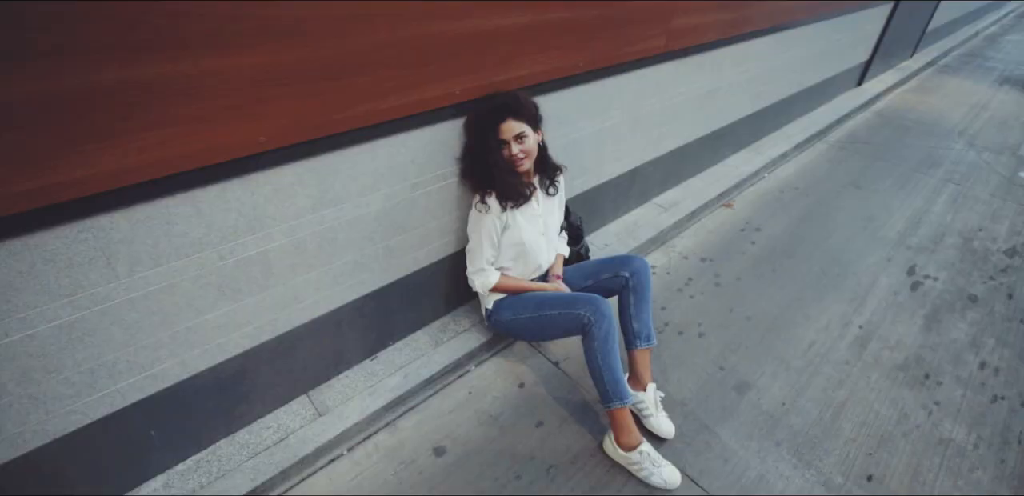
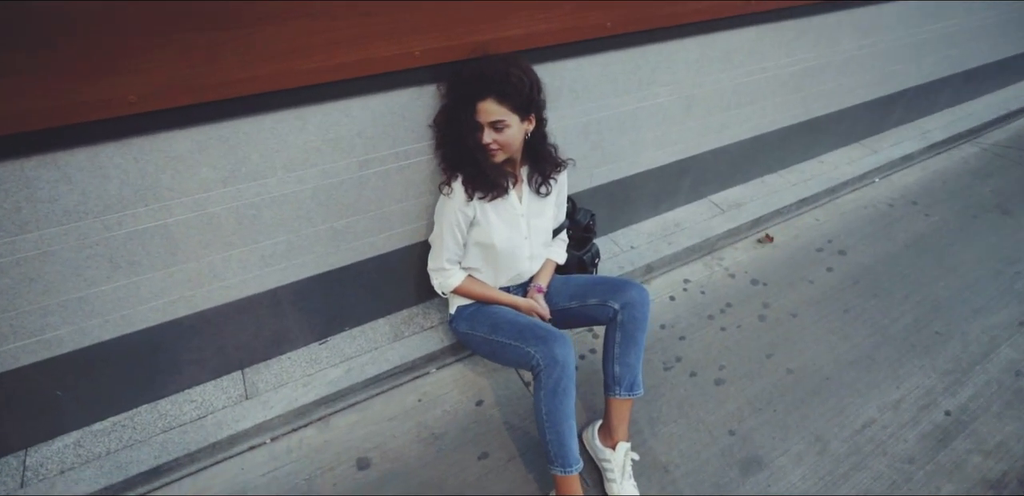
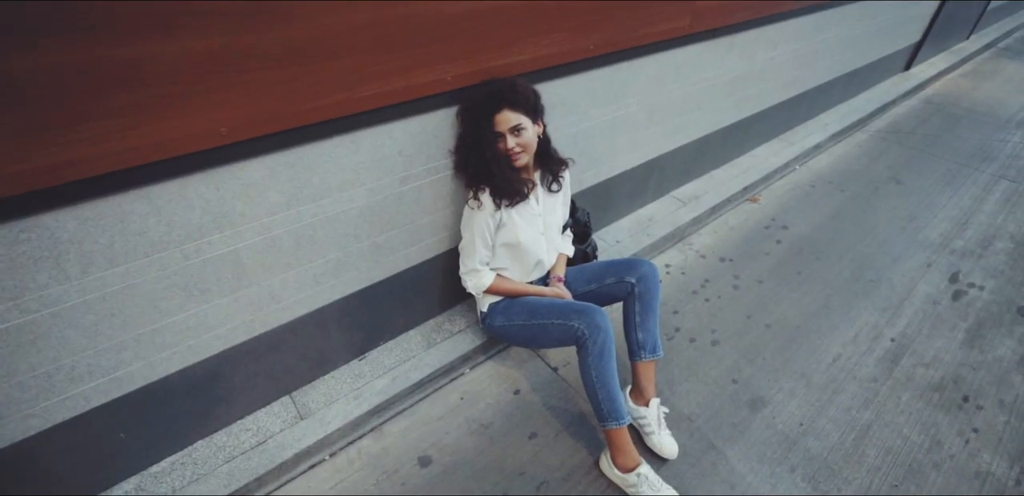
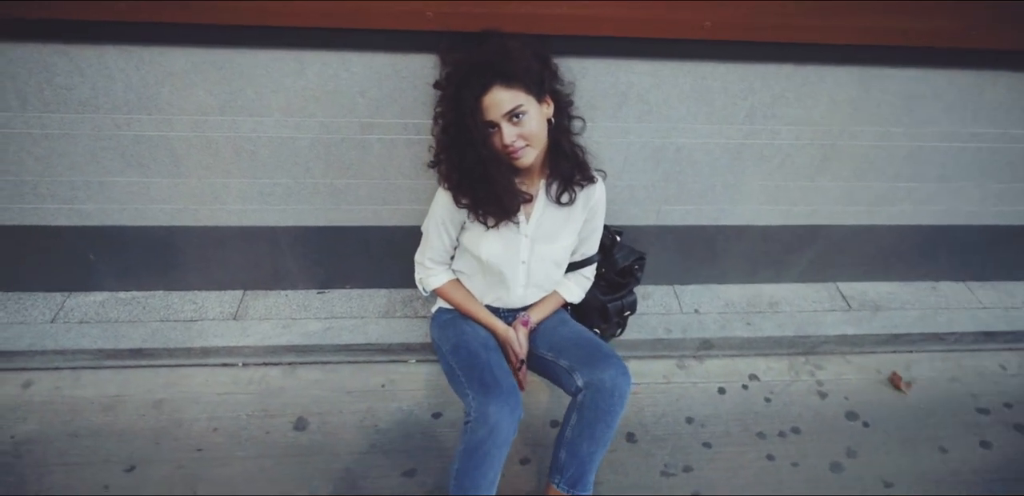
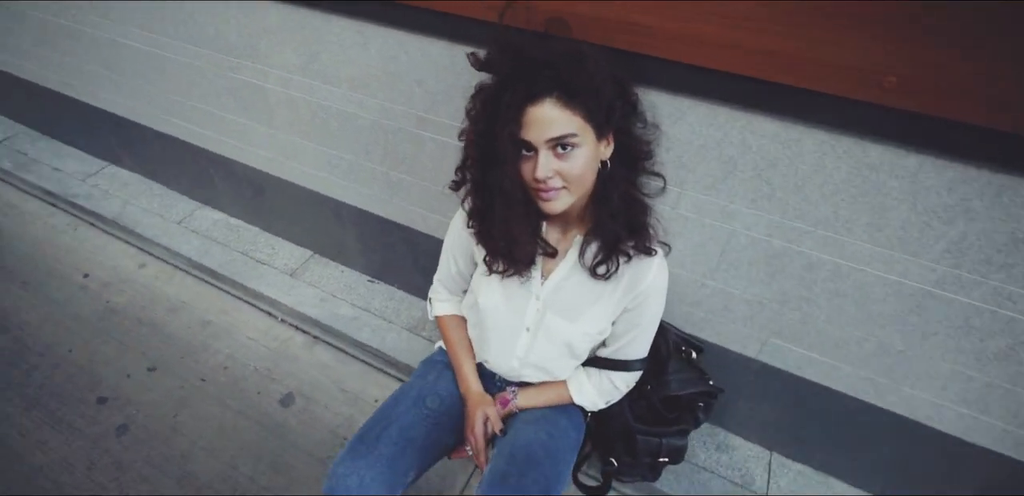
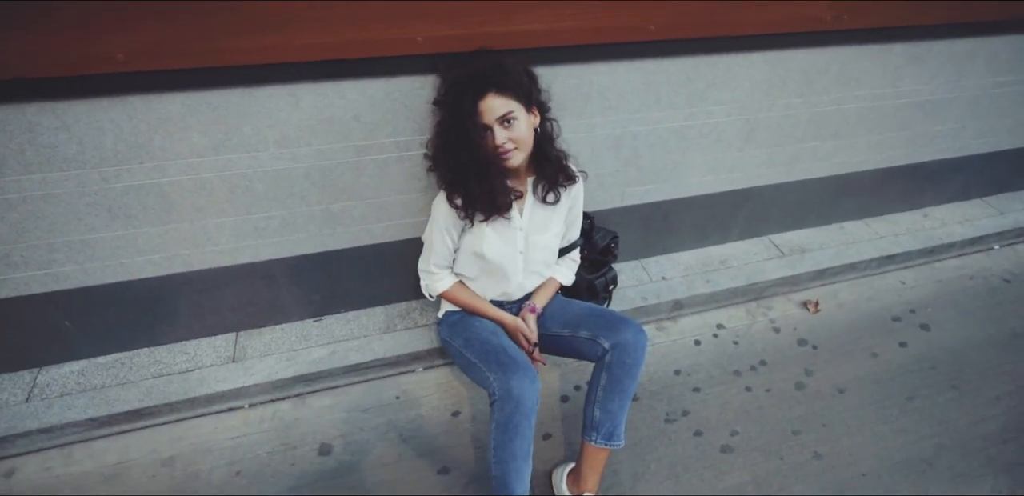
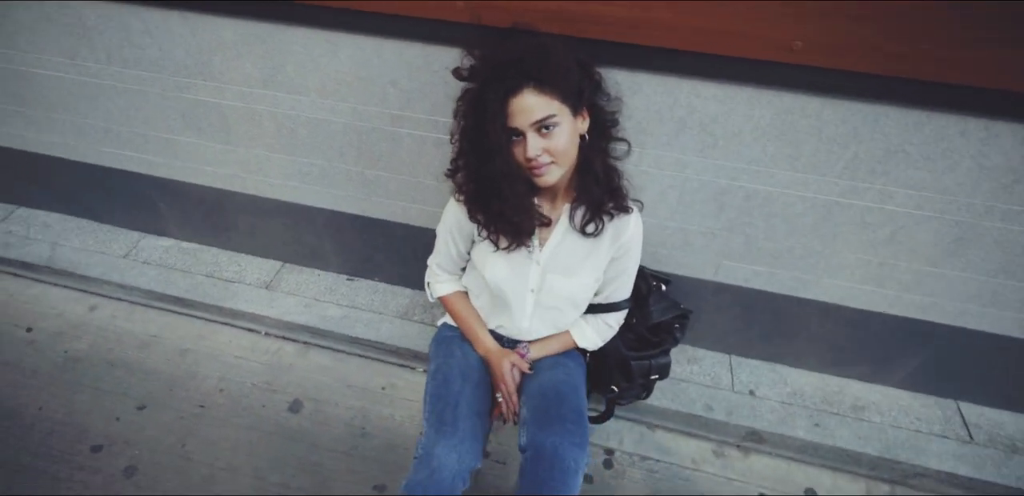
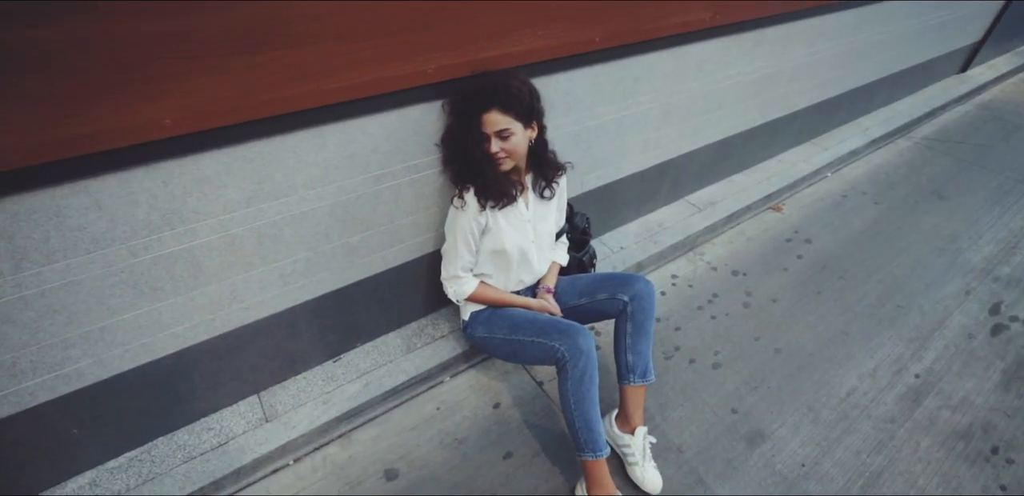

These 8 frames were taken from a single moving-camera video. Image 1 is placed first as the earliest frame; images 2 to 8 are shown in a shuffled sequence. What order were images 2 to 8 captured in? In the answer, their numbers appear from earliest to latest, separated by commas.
3, 8, 2, 6, 4, 7, 5
